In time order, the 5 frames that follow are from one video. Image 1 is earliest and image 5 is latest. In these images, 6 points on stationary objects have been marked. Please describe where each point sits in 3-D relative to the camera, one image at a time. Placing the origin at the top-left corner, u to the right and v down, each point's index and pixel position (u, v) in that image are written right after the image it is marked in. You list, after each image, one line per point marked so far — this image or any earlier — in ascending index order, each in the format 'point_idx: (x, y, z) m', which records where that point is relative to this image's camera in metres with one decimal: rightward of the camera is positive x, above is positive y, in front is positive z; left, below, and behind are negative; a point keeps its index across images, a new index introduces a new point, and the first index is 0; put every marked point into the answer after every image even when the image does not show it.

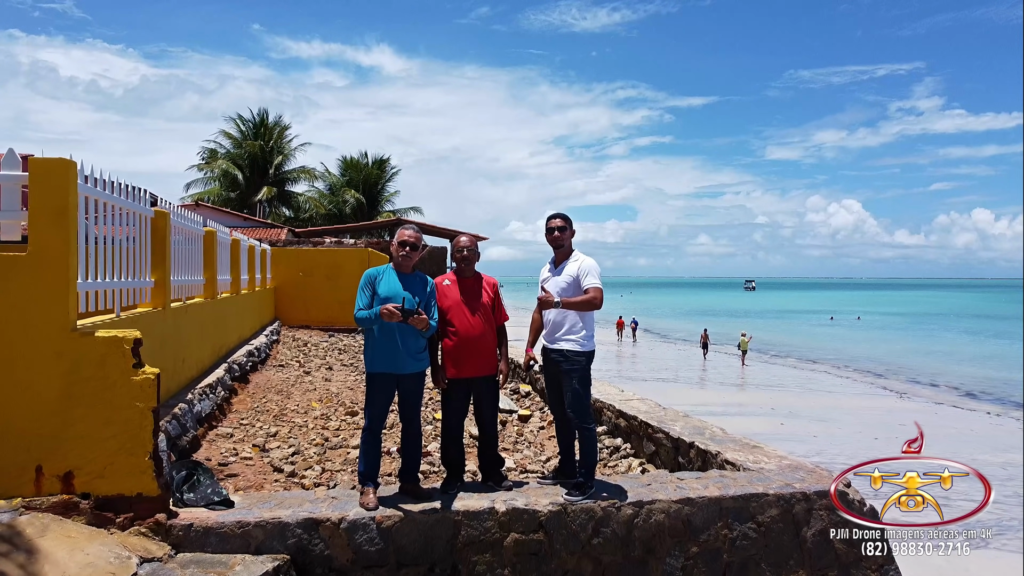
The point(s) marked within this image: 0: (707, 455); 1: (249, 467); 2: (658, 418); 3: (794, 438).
0: (+1.6, -1.4, +5.2) m
1: (-2.3, -1.5, +5.4) m
2: (+1.4, -1.3, +6.2) m
3: (+7.4, -3.8, +16.3) m
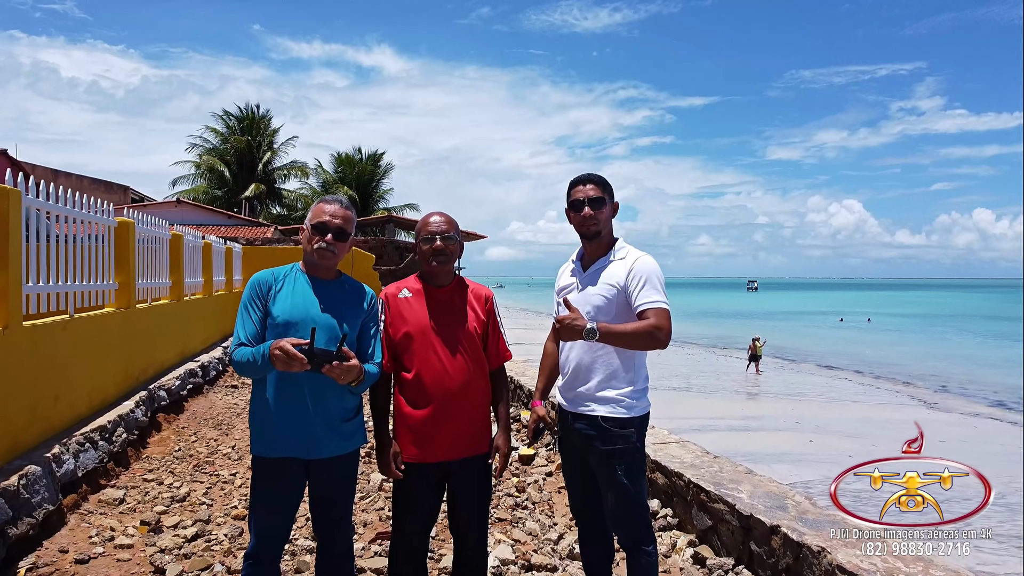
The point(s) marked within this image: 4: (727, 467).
0: (+1.6, -1.5, +3.5) m
1: (-2.3, -1.6, +3.6) m
2: (+1.4, -1.3, +4.4) m
3: (+7.4, -3.8, +14.6) m
4: (+1.6, -1.3, +4.7) m
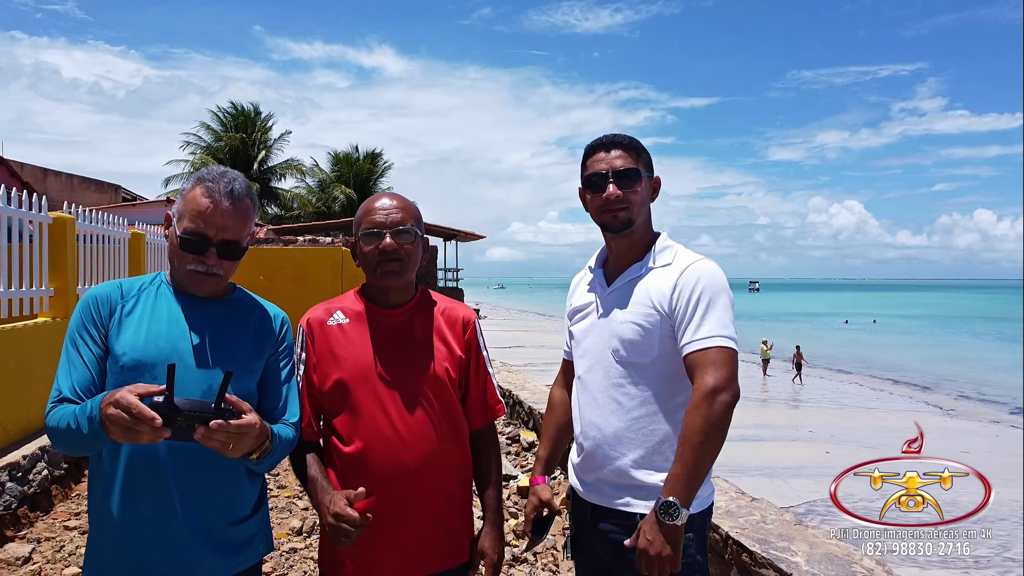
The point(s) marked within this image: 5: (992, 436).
0: (+1.6, -1.5, +2.6) m
1: (-2.3, -1.7, +2.8) m
2: (+1.4, -1.4, +3.6) m
3: (+7.4, -3.9, +13.7) m
4: (+1.6, -1.4, +3.8) m
5: (+14.1, -4.3, +18.4) m
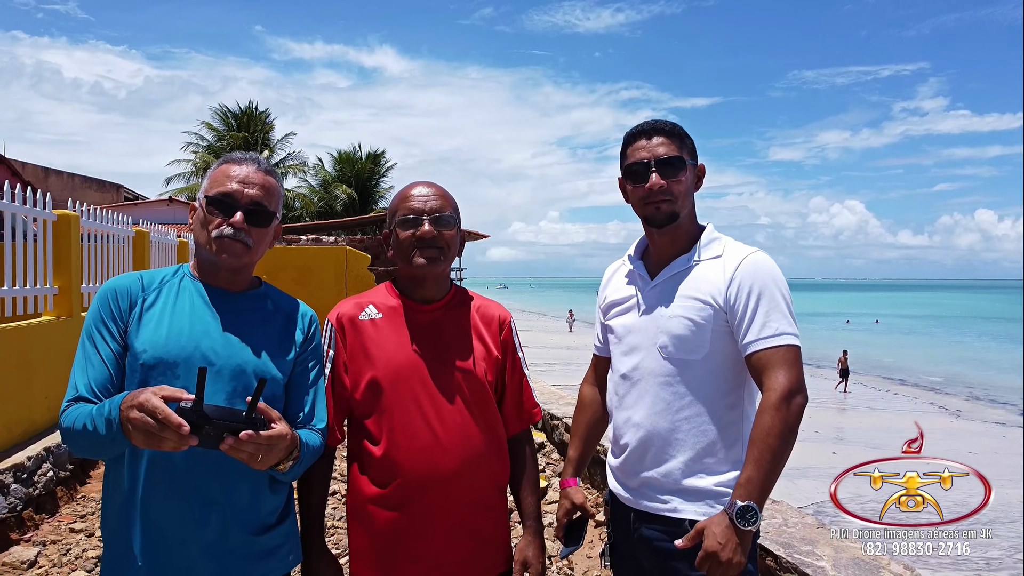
0: (+1.7, -1.5, +2.5) m
1: (-2.2, -1.6, +2.7) m
2: (+1.5, -1.4, +3.5) m
3: (+7.5, -3.9, +13.6) m
4: (+1.7, -1.4, +3.8) m
5: (+14.2, -4.3, +18.3) m
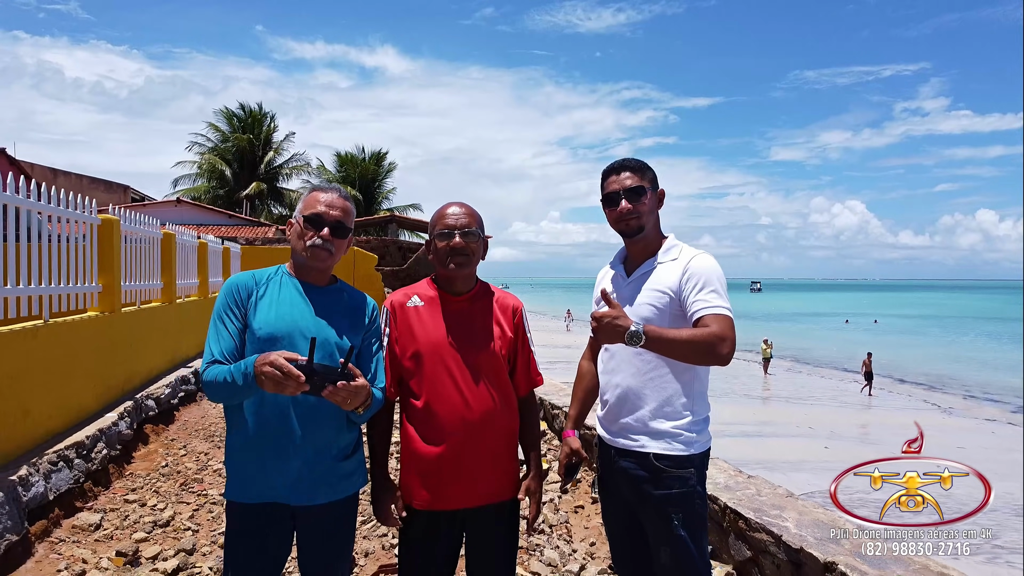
0: (+1.7, -1.5, +3.0) m
1: (-2.2, -1.6, +3.2) m
2: (+1.5, -1.4, +4.0) m
3: (+7.5, -3.9, +14.1) m
4: (+1.7, -1.4, +4.3) m
5: (+14.2, -4.3, +18.7) m
